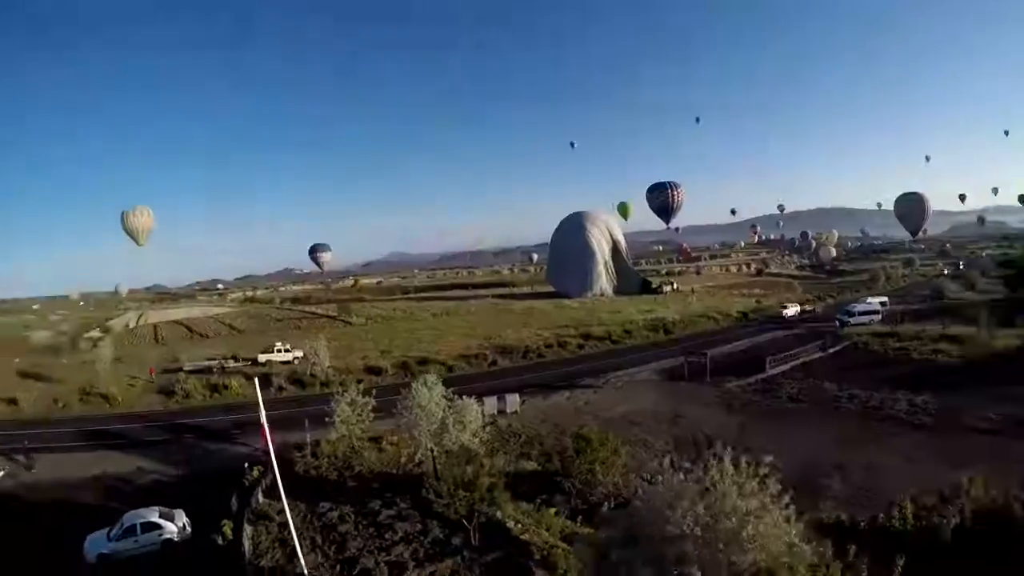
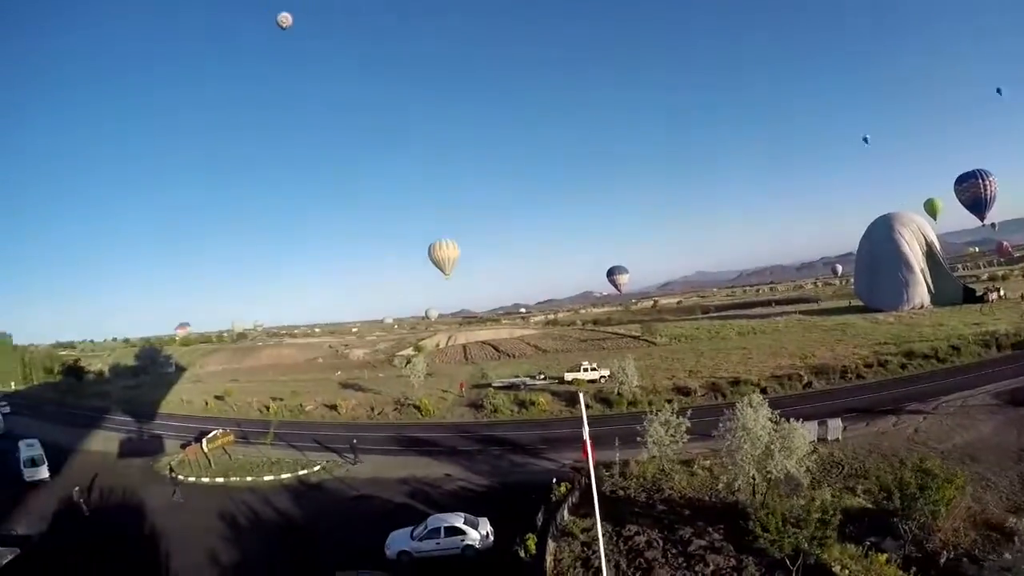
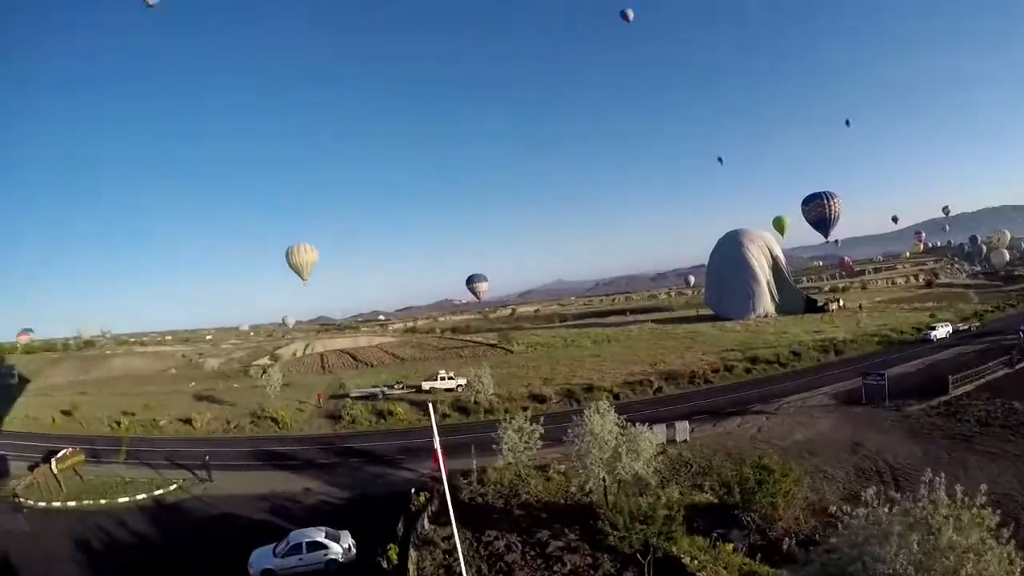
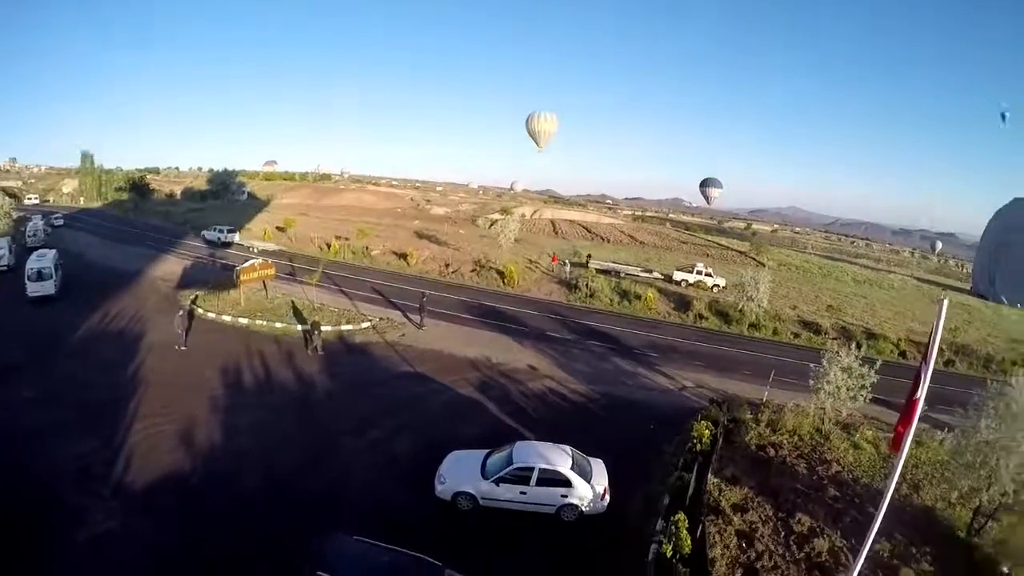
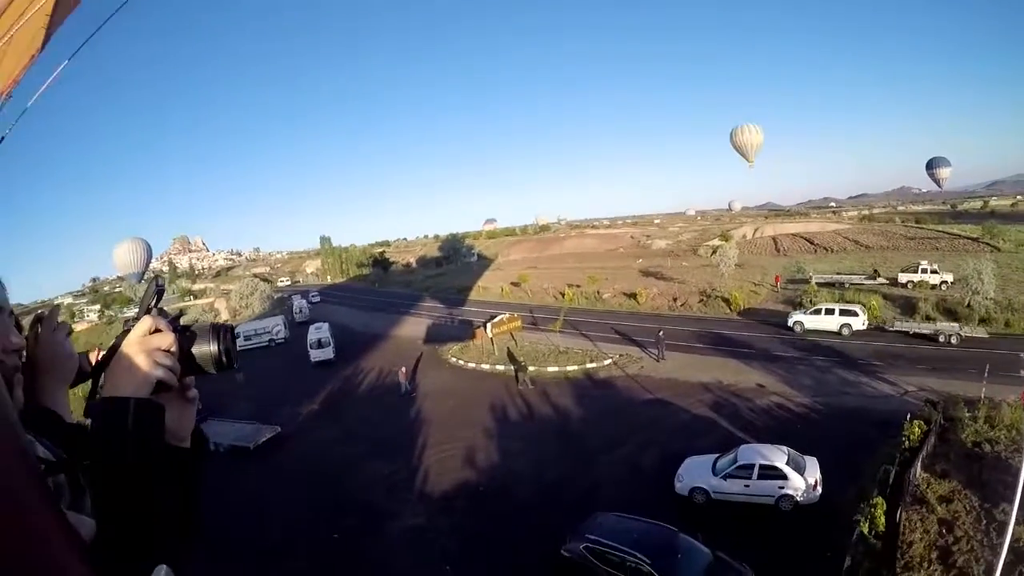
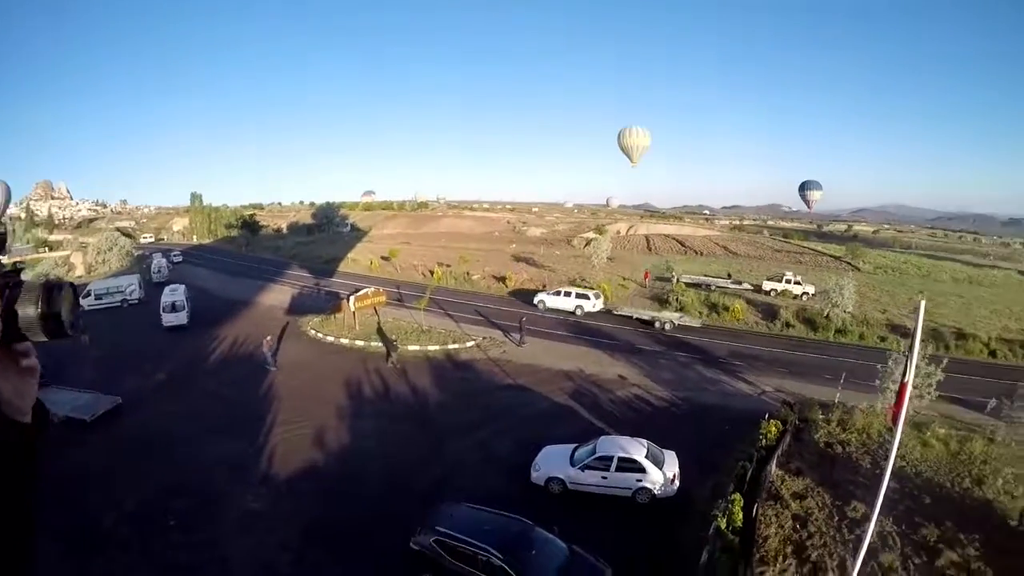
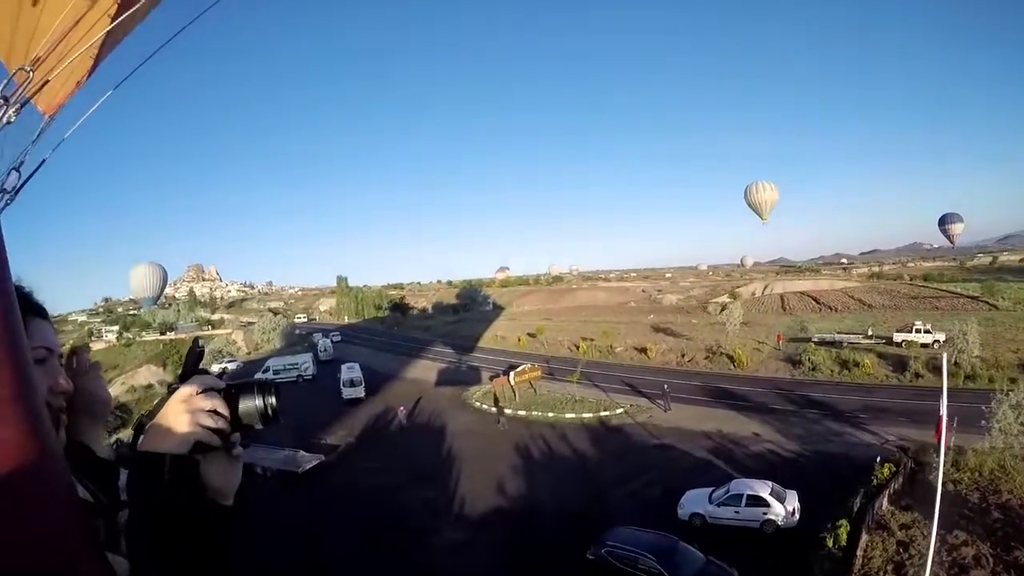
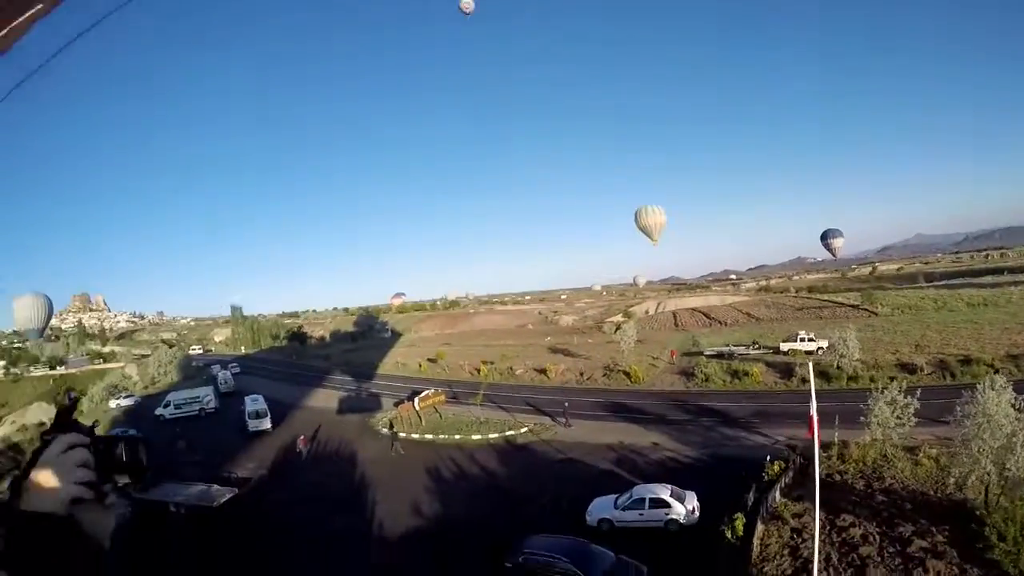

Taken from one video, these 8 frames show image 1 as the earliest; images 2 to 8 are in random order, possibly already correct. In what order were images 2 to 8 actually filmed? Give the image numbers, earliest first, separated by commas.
3, 2, 8, 7, 5, 6, 4
